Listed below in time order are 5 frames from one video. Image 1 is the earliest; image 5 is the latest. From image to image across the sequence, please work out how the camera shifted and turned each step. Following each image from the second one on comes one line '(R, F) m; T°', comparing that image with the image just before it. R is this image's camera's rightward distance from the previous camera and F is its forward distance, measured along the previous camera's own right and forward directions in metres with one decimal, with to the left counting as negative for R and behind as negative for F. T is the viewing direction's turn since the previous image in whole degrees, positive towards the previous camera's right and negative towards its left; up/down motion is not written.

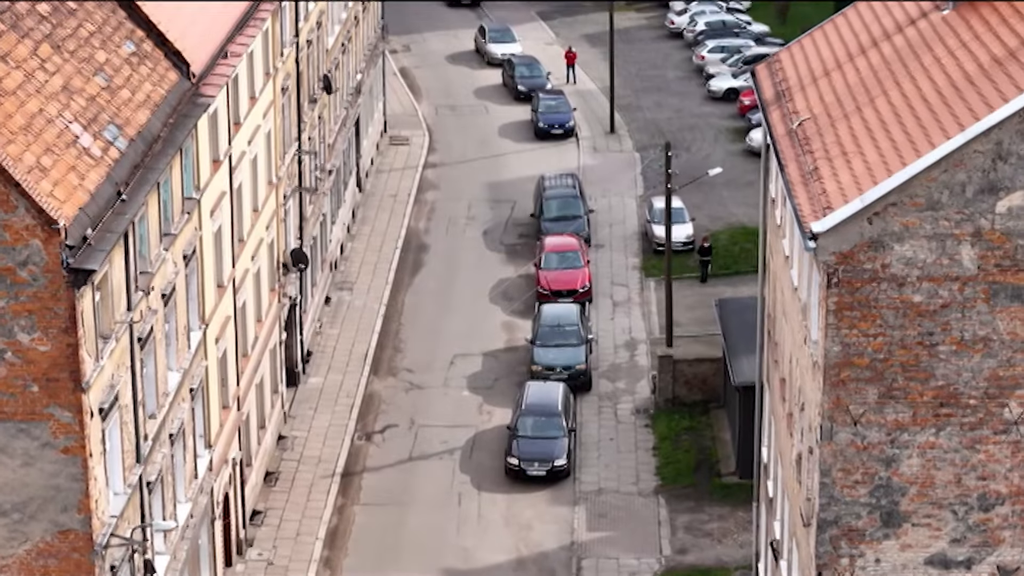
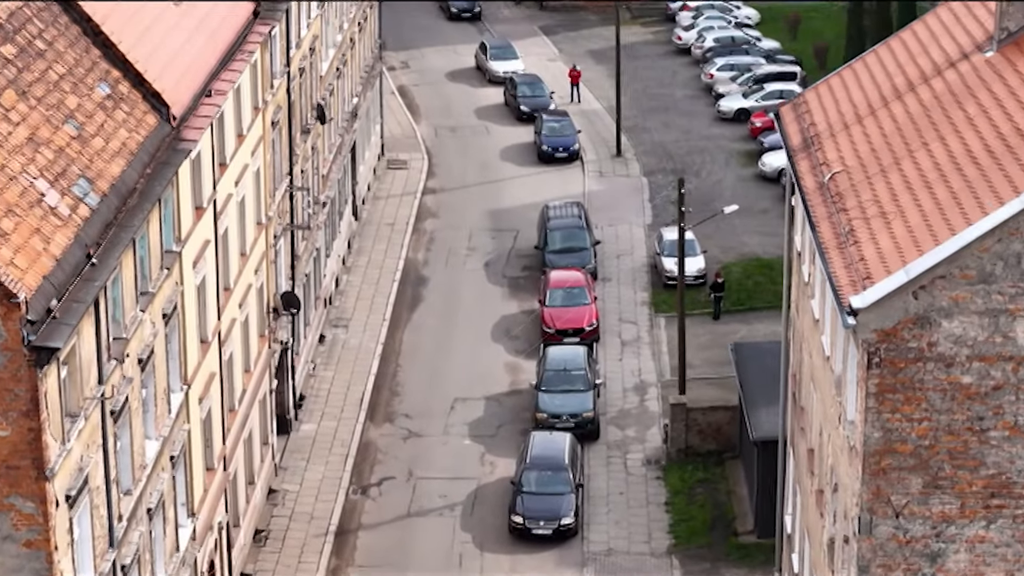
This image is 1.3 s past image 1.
(-0.1, +2.8) m; 0°
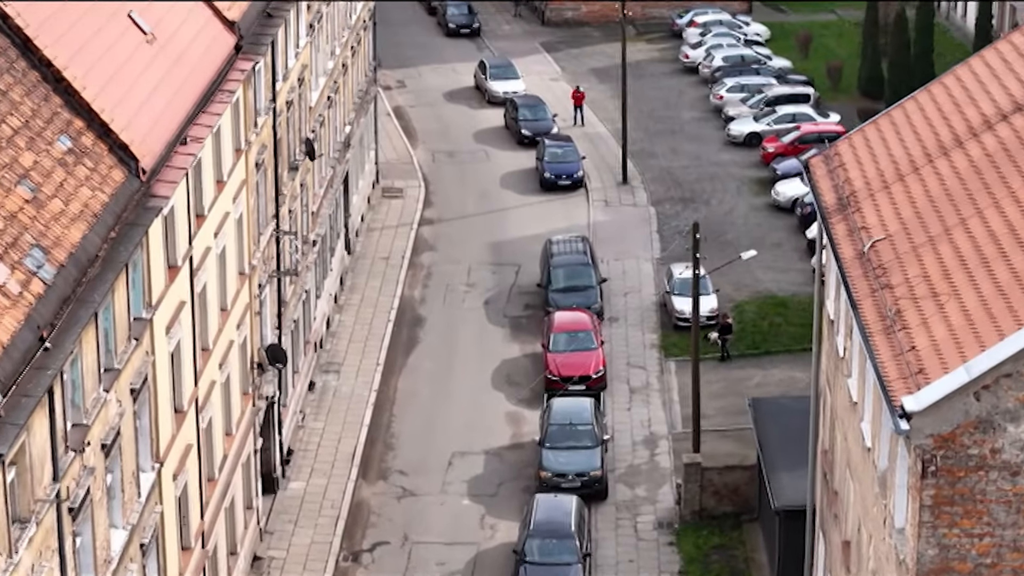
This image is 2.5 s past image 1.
(-0.1, +3.2) m; 0°
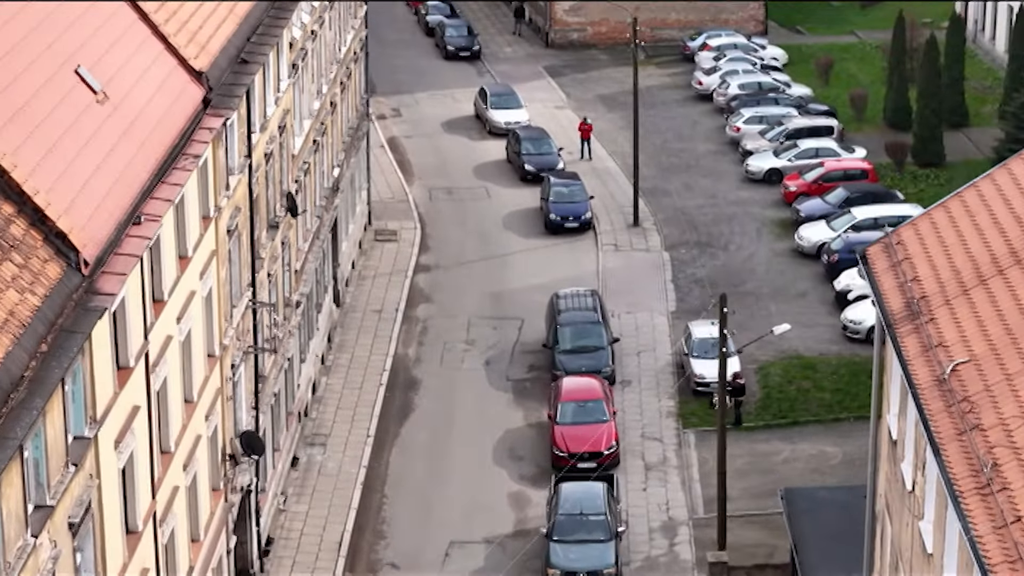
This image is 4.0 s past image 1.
(-0.1, +4.8) m; 0°
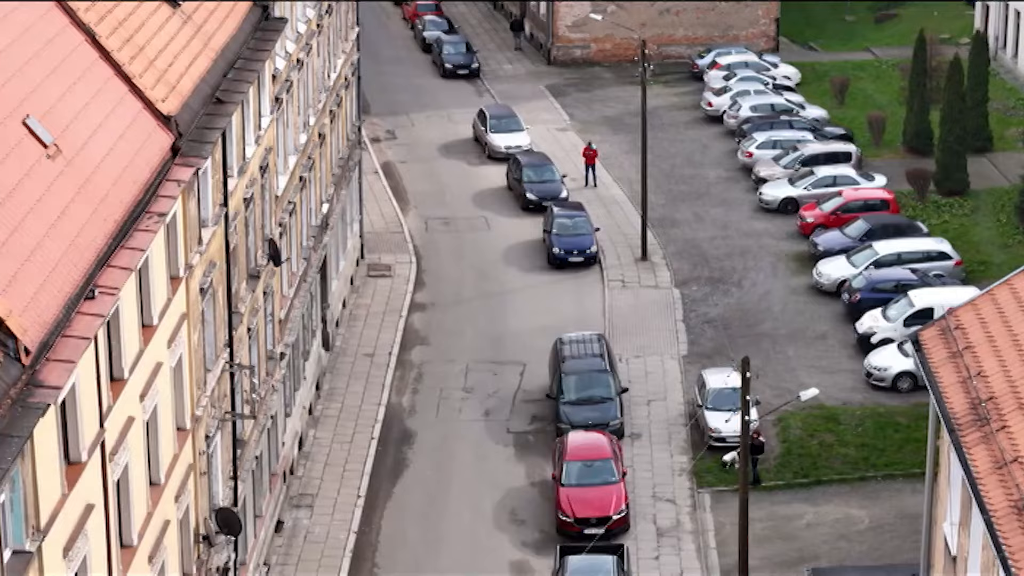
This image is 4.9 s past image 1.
(0.0, +3.5) m; 0°
